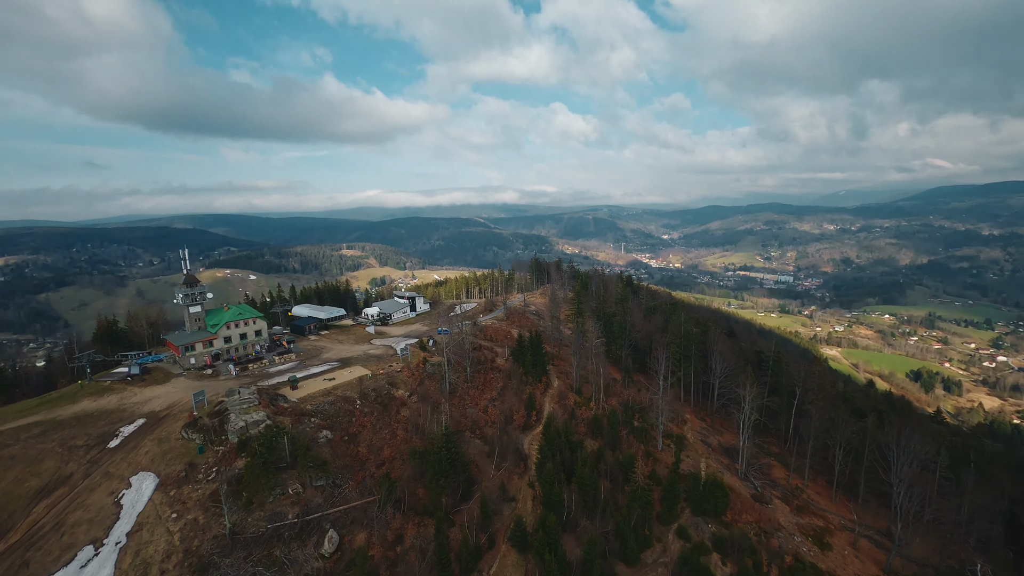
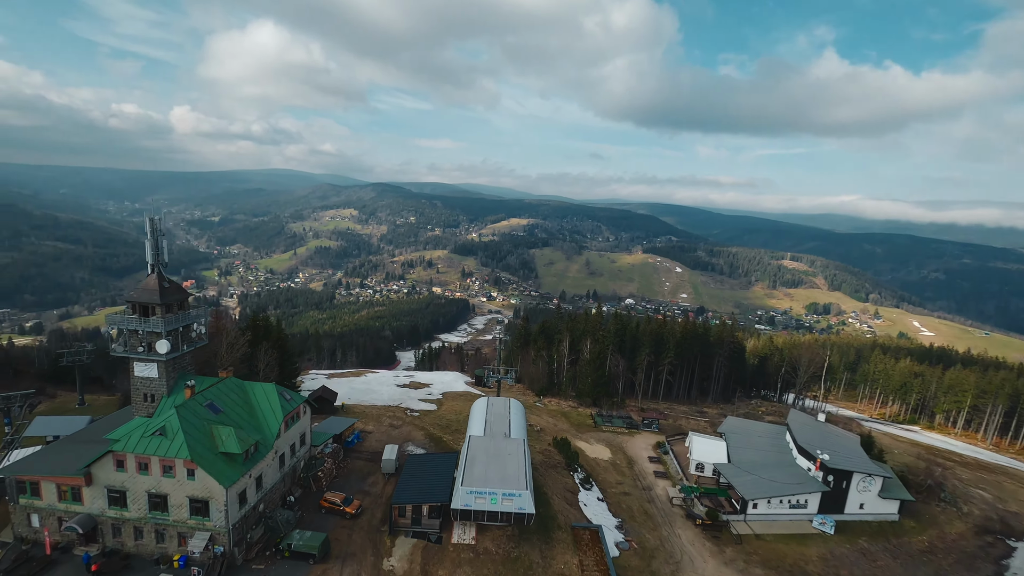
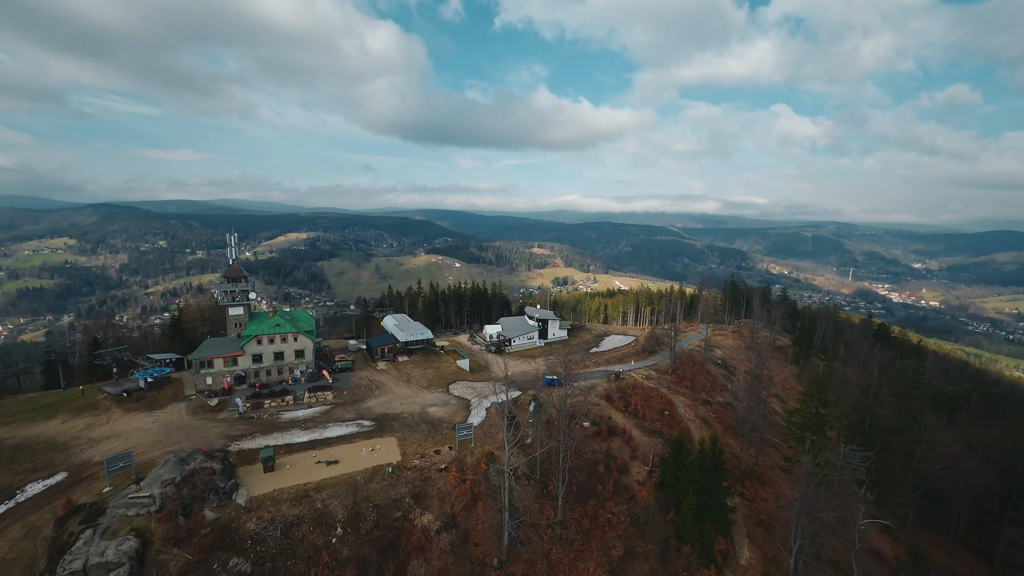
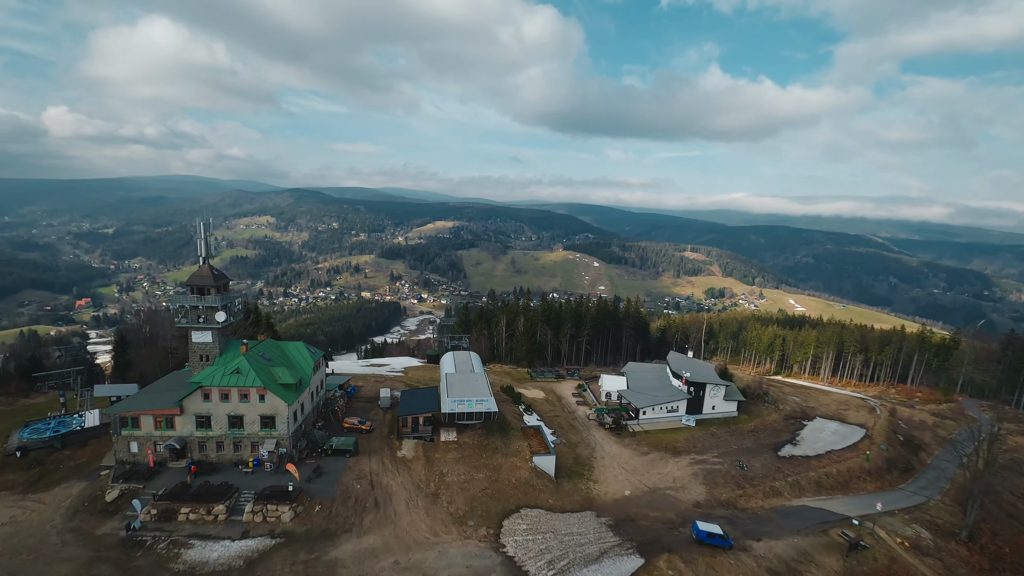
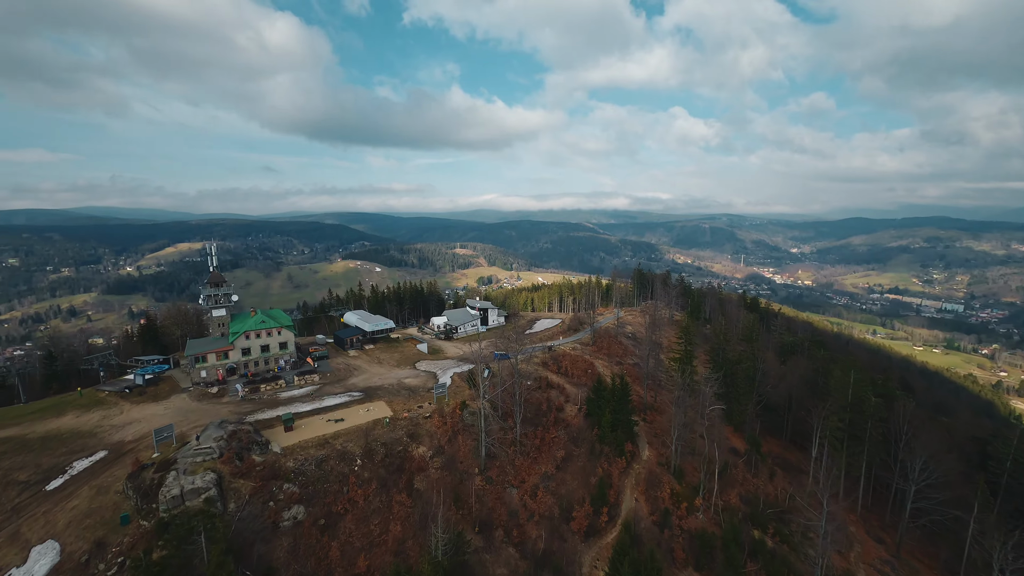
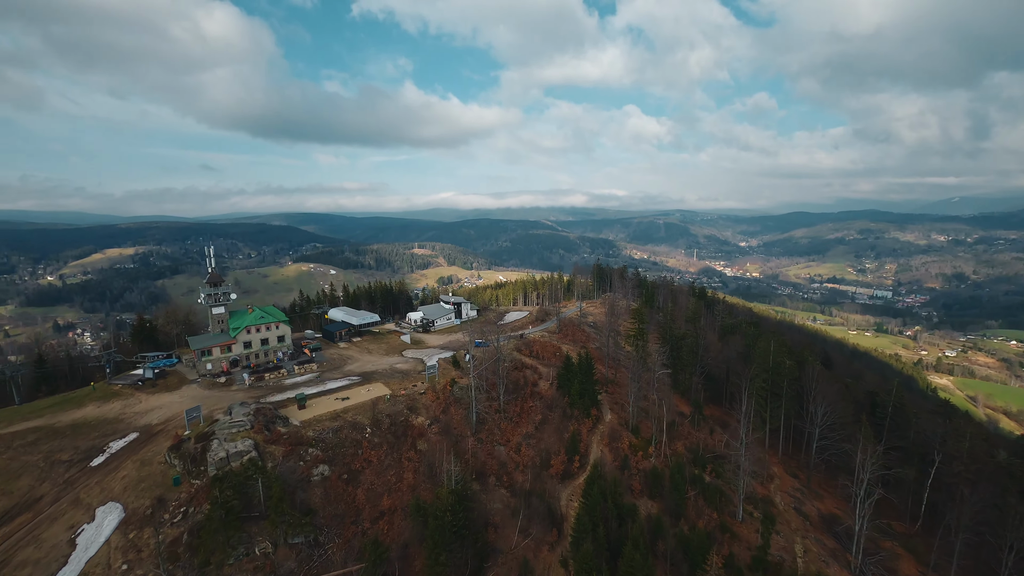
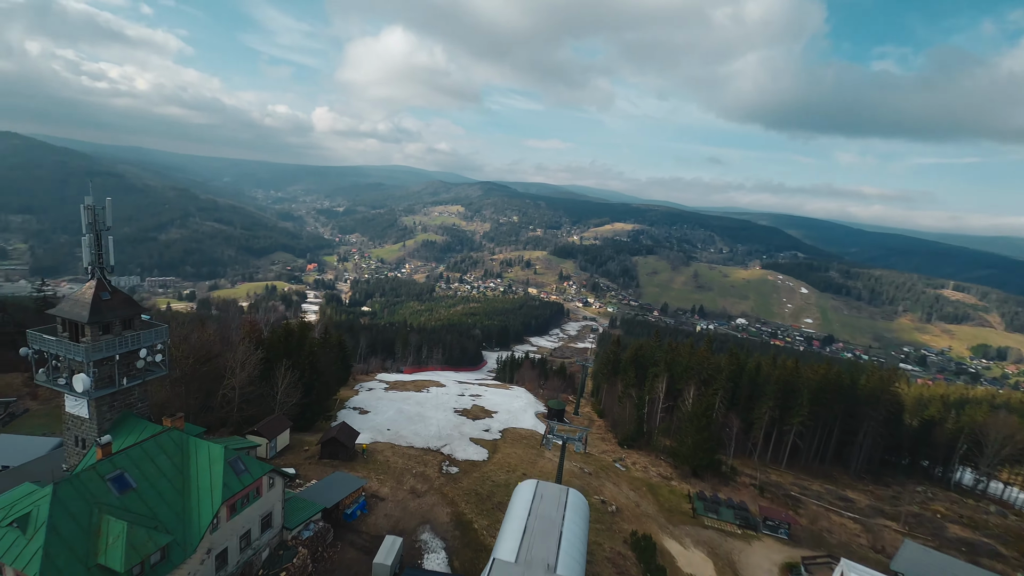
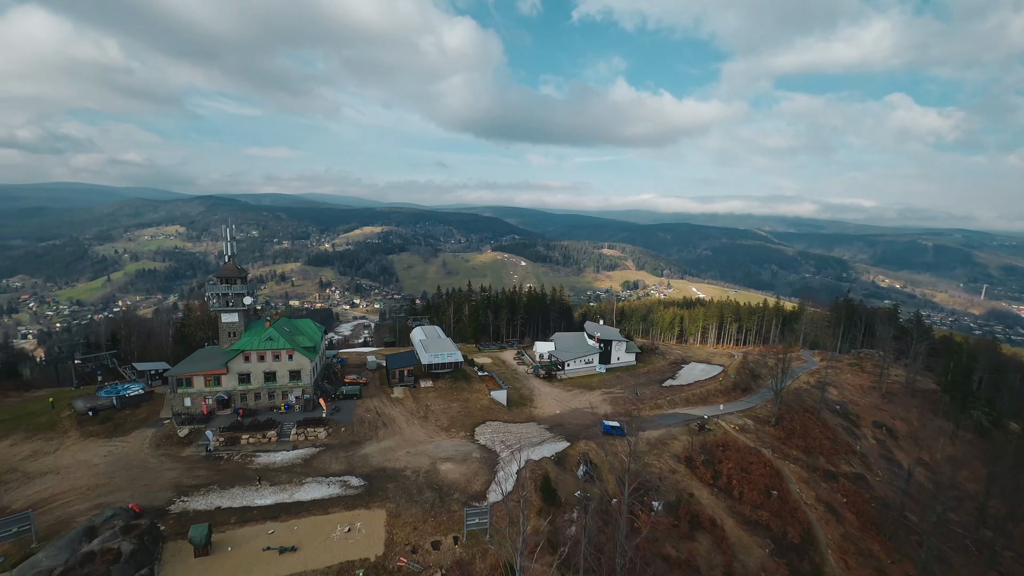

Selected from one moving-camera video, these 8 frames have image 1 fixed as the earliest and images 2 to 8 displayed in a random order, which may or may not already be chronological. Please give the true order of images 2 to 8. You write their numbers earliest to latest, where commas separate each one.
6, 5, 3, 8, 4, 2, 7
